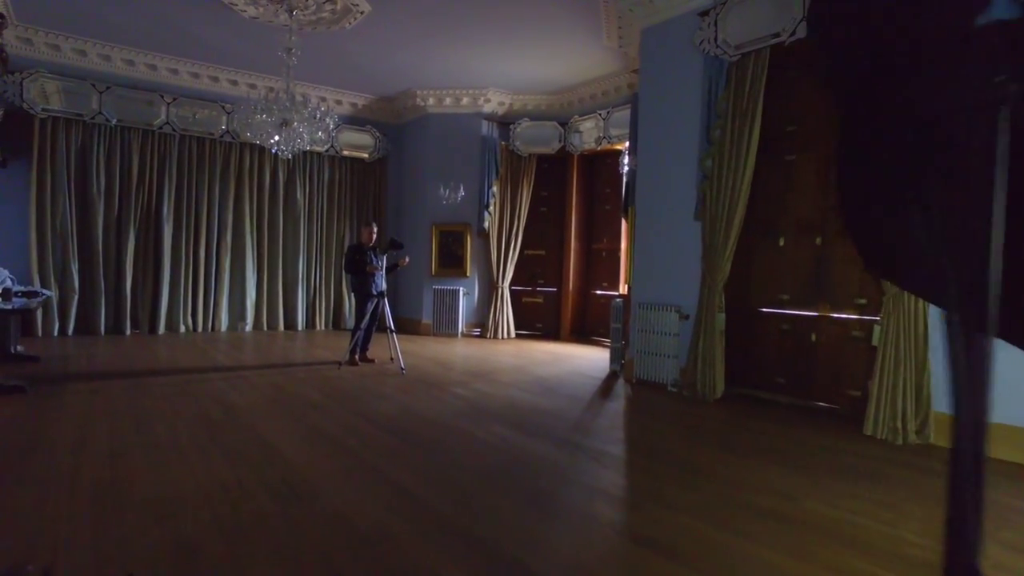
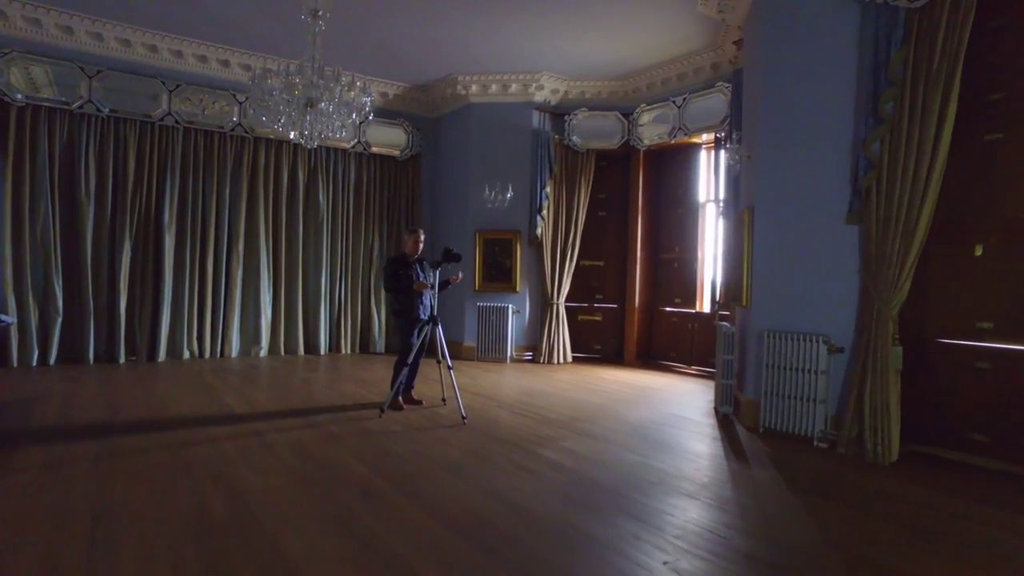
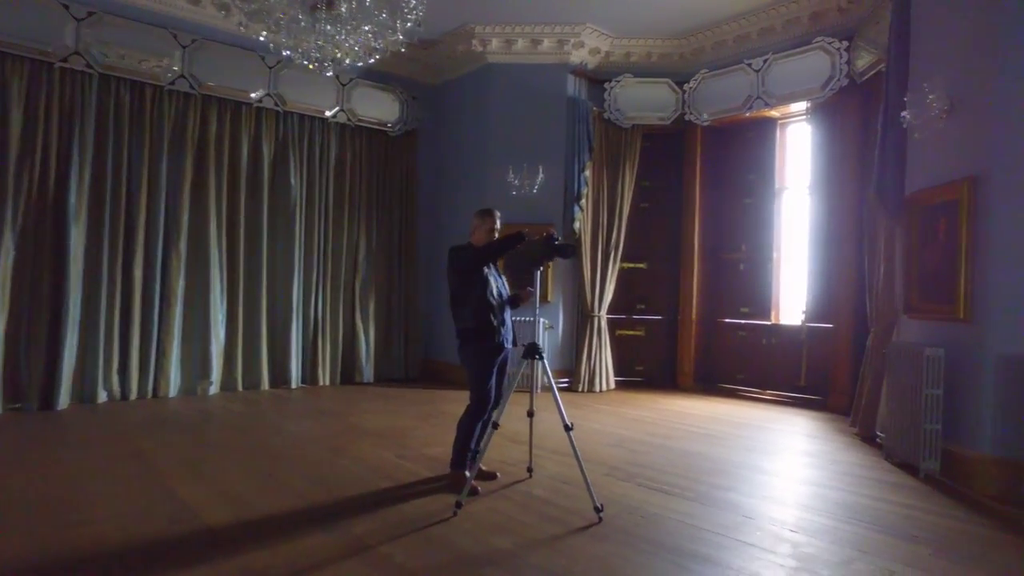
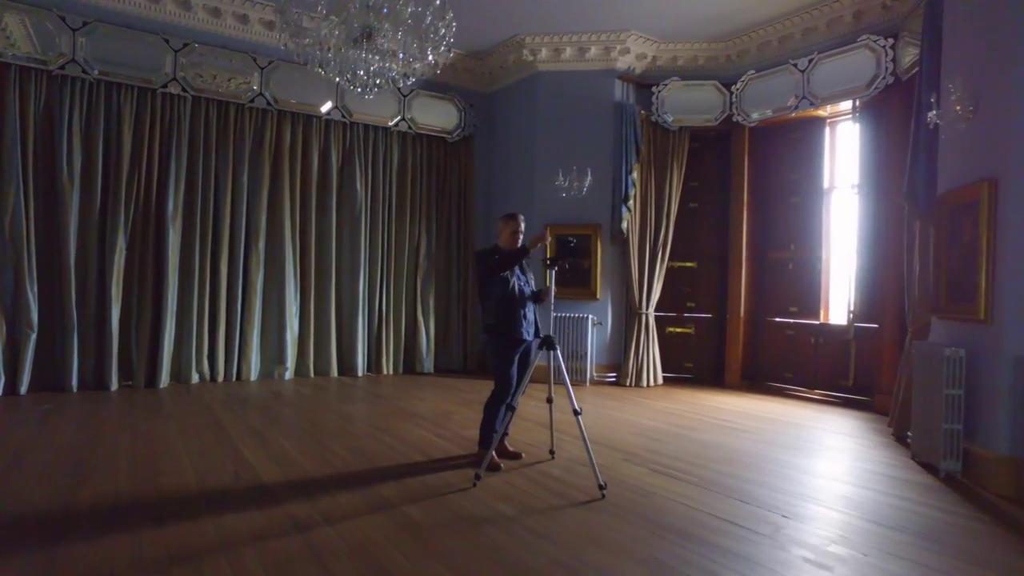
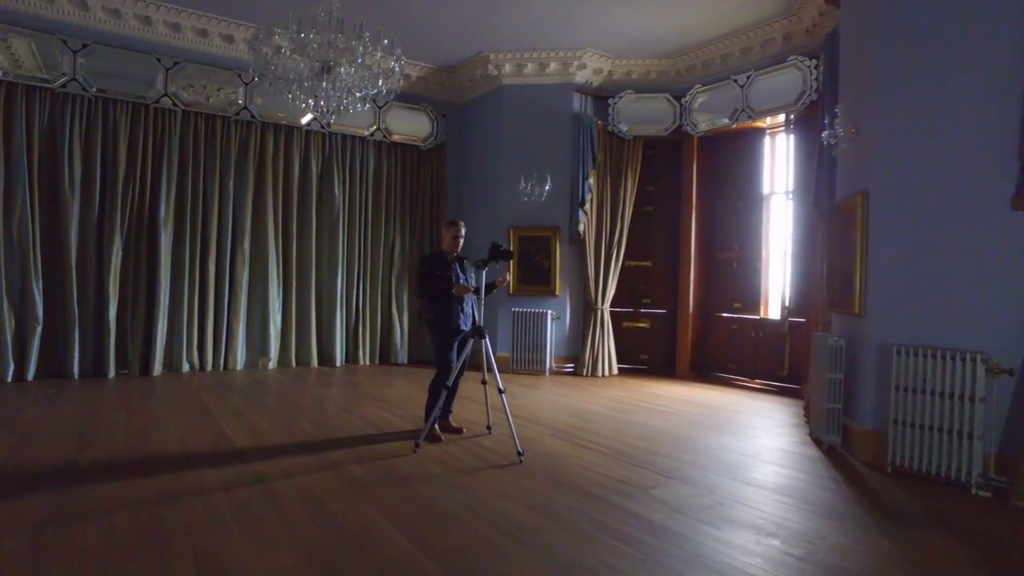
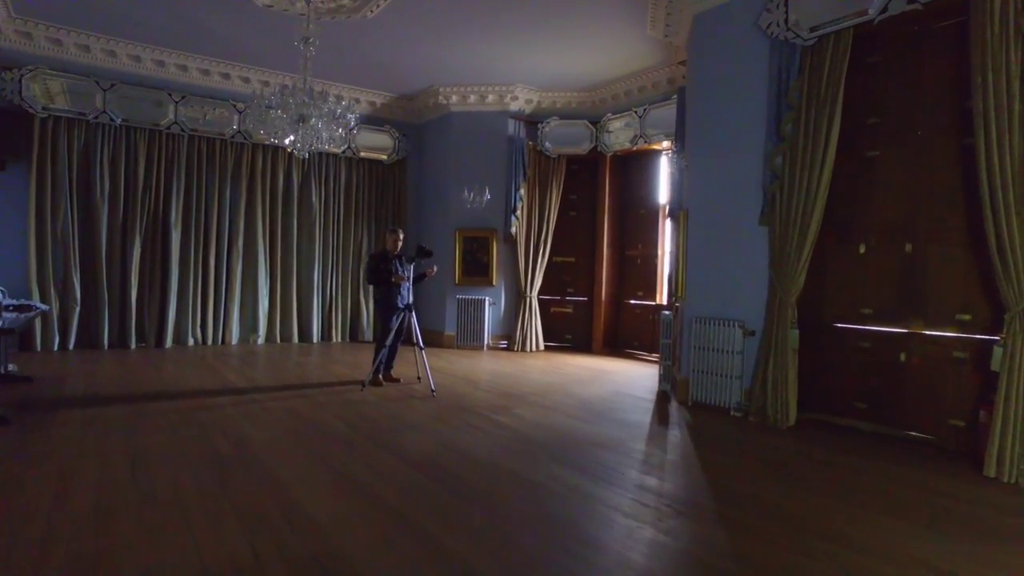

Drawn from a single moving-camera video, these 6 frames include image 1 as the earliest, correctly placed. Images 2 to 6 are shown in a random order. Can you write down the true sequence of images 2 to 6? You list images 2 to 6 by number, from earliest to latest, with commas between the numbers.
6, 2, 5, 4, 3
